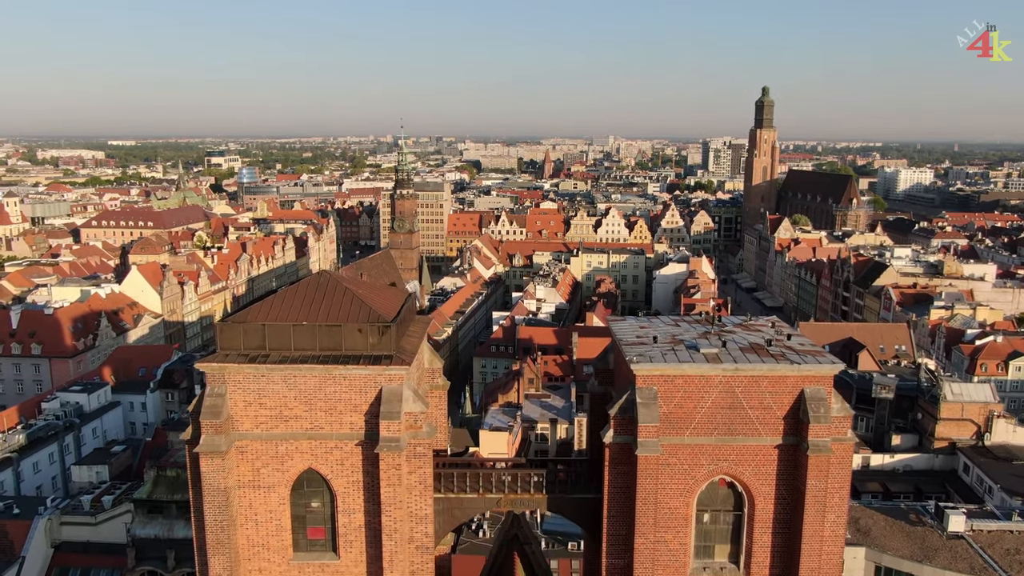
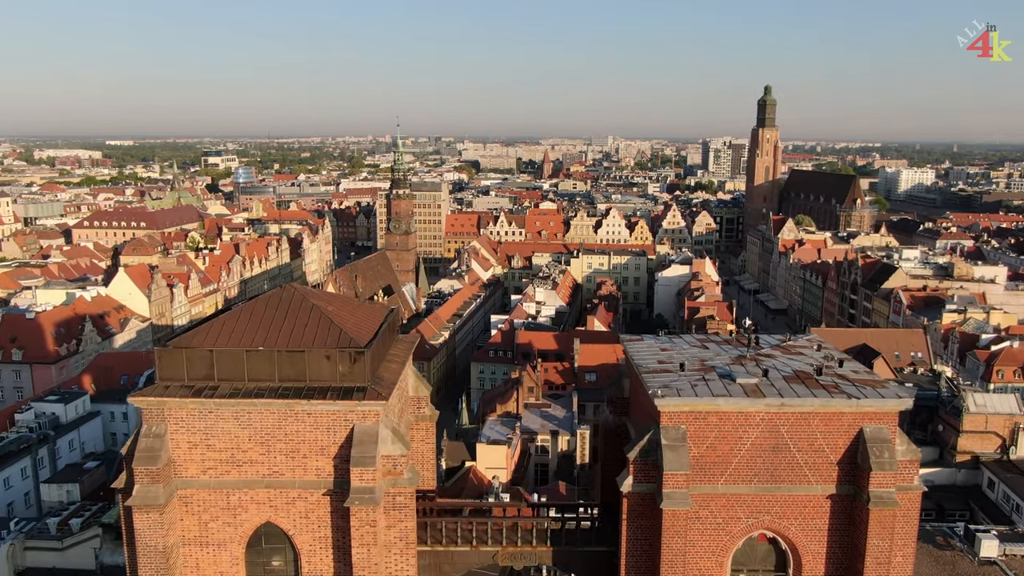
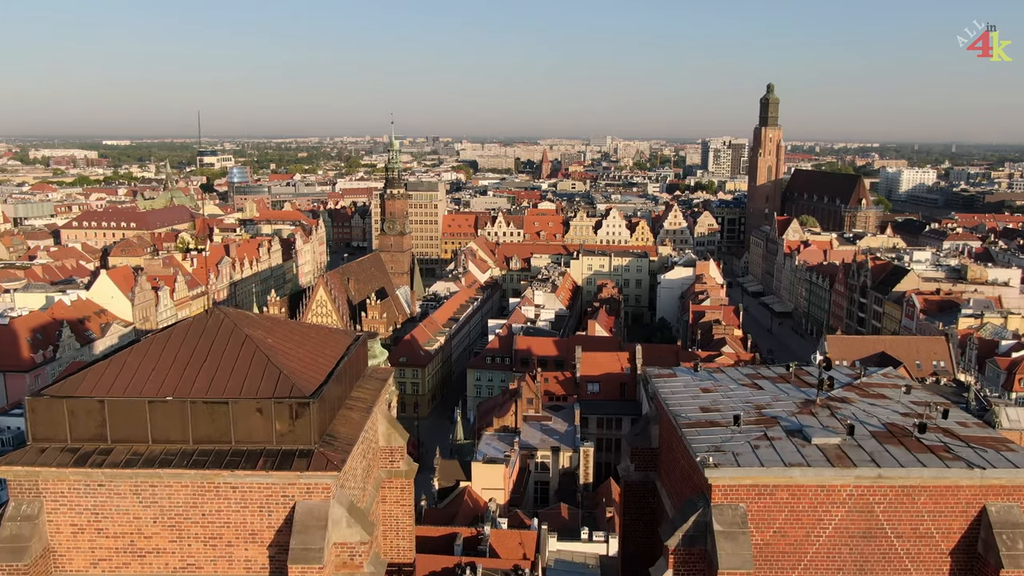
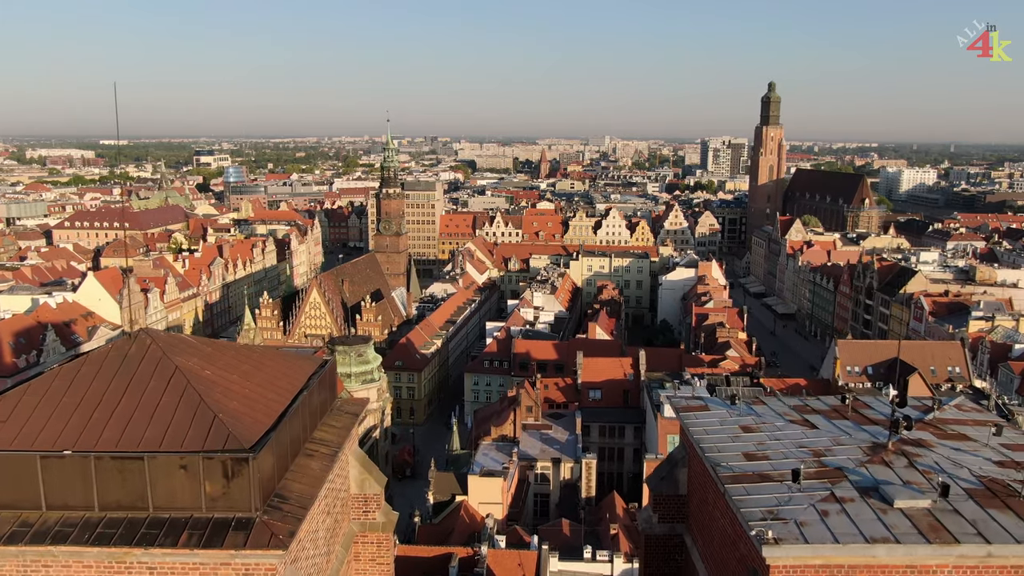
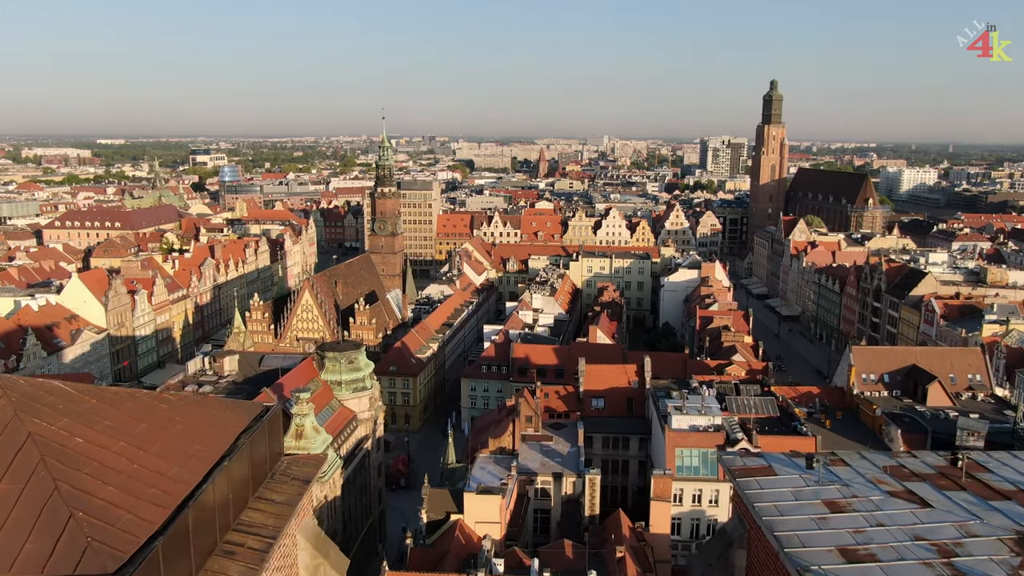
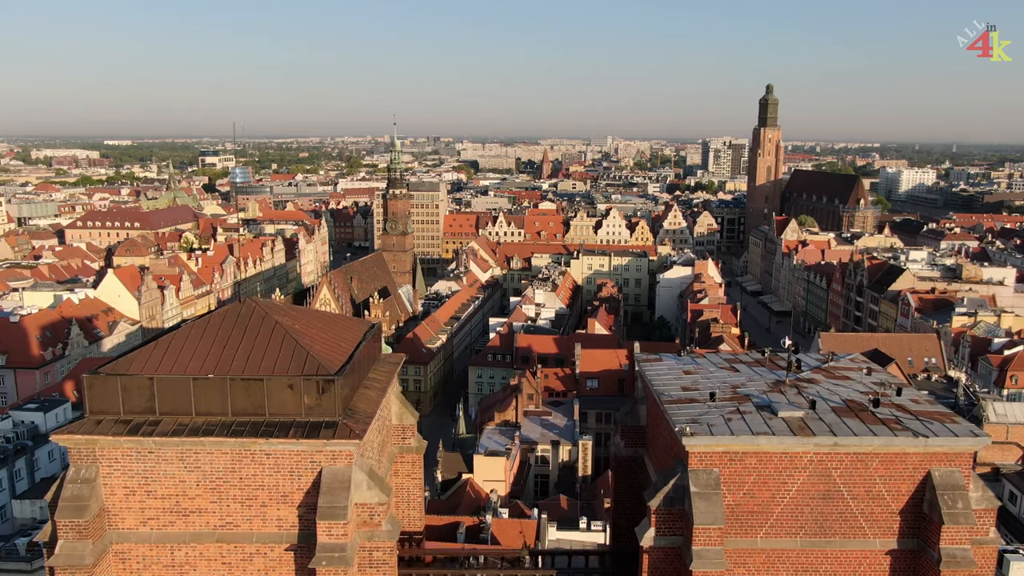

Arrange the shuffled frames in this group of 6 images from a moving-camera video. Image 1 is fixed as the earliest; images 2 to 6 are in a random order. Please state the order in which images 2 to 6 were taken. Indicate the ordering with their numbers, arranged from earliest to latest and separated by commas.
2, 6, 3, 4, 5
